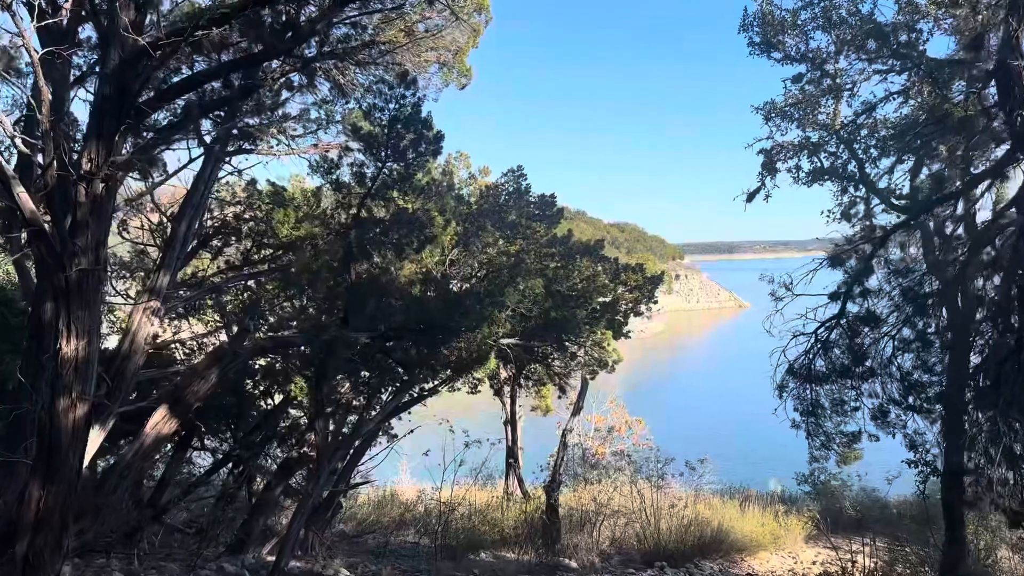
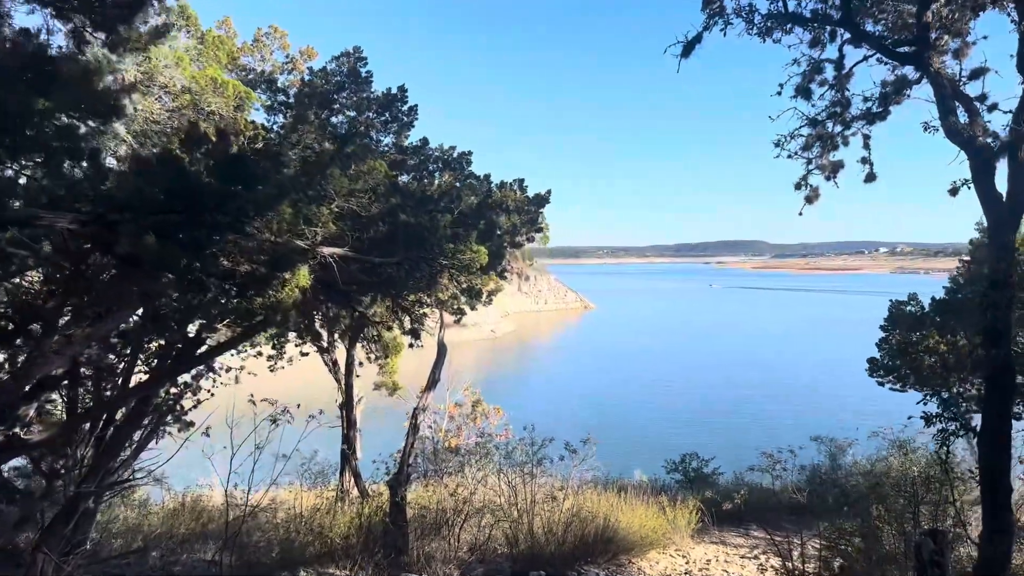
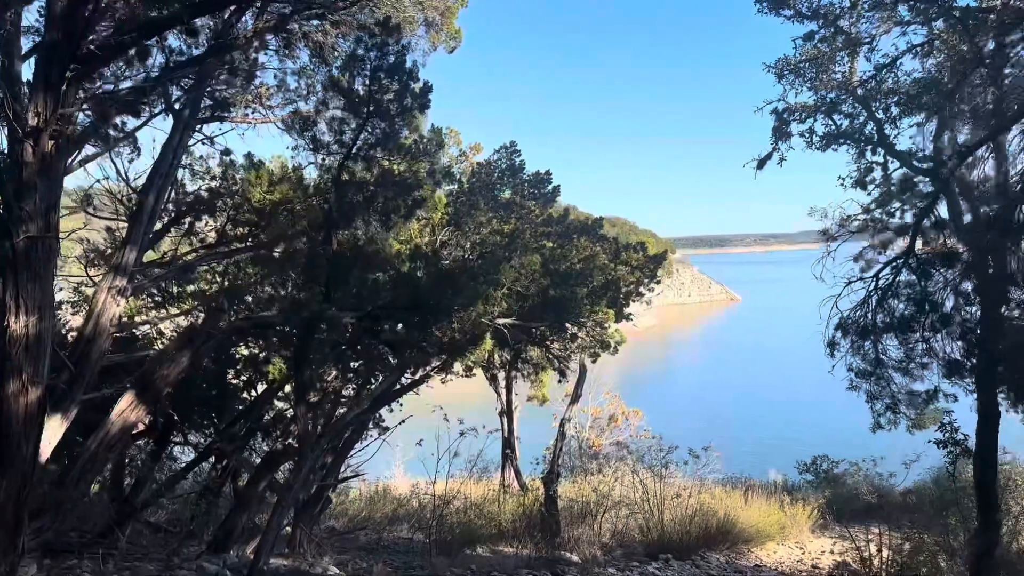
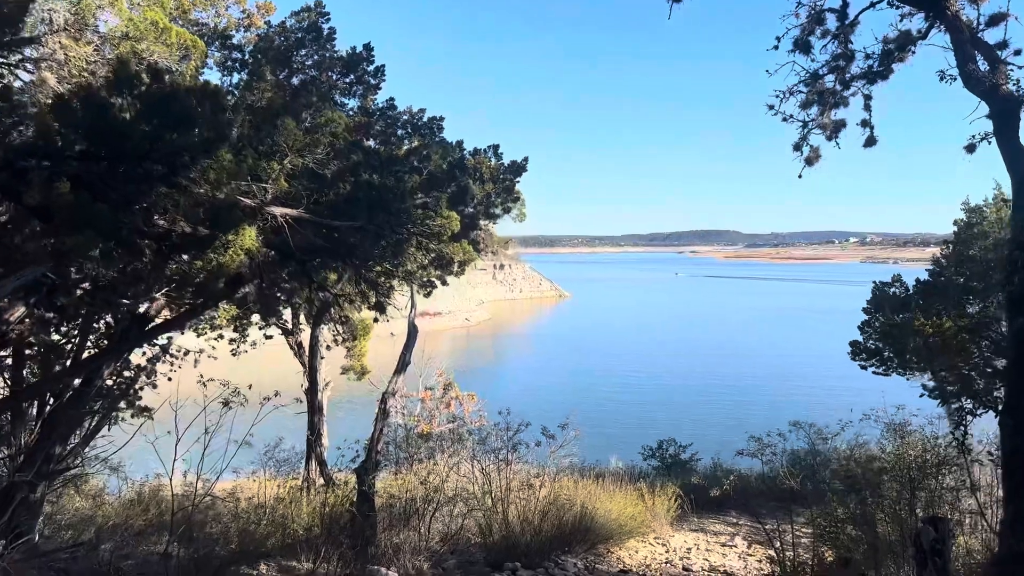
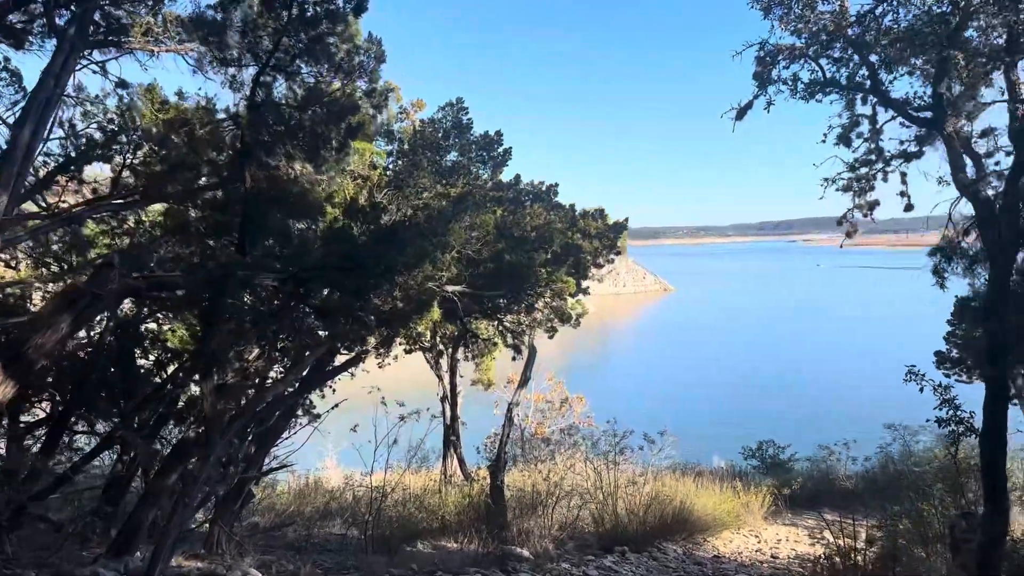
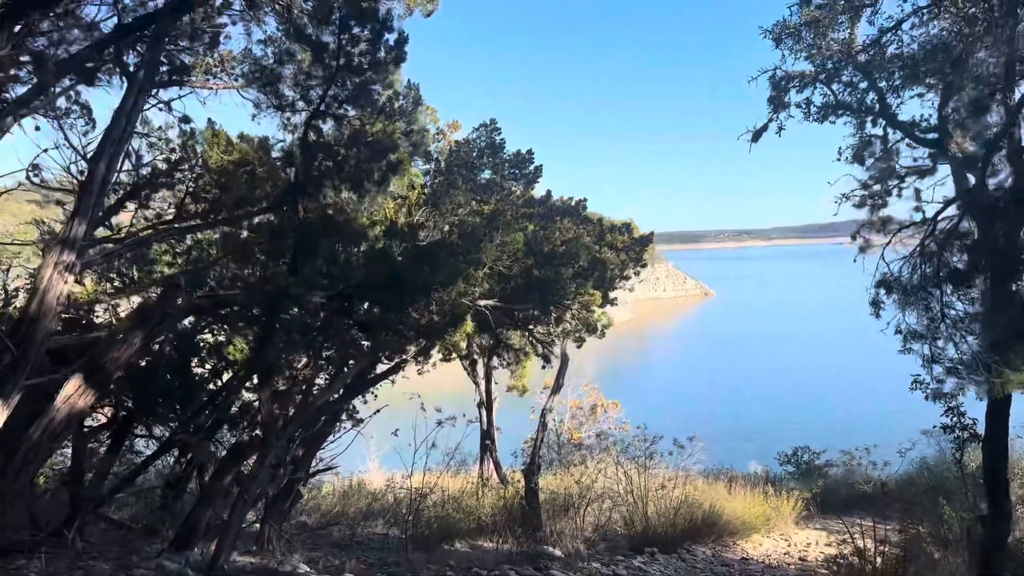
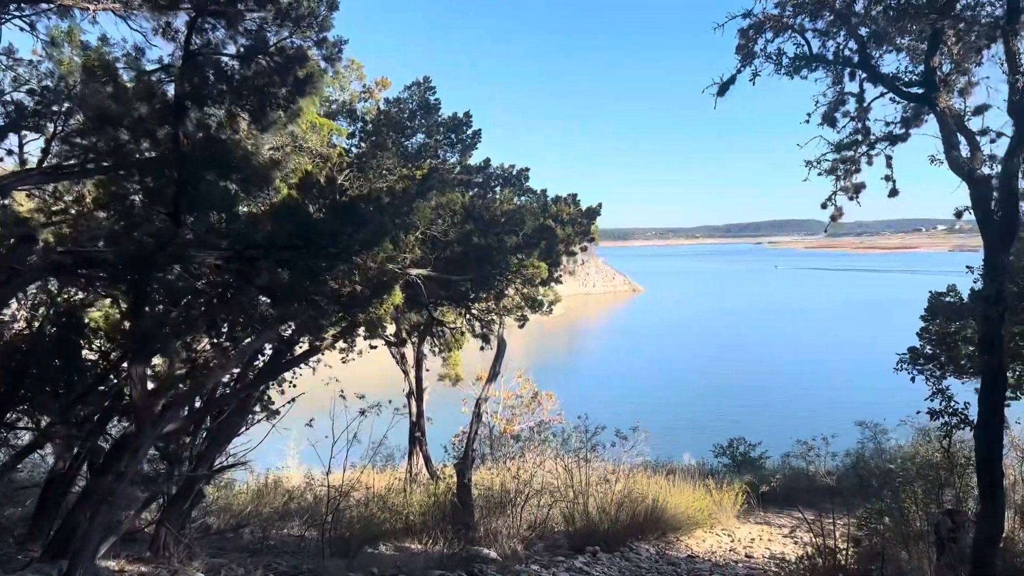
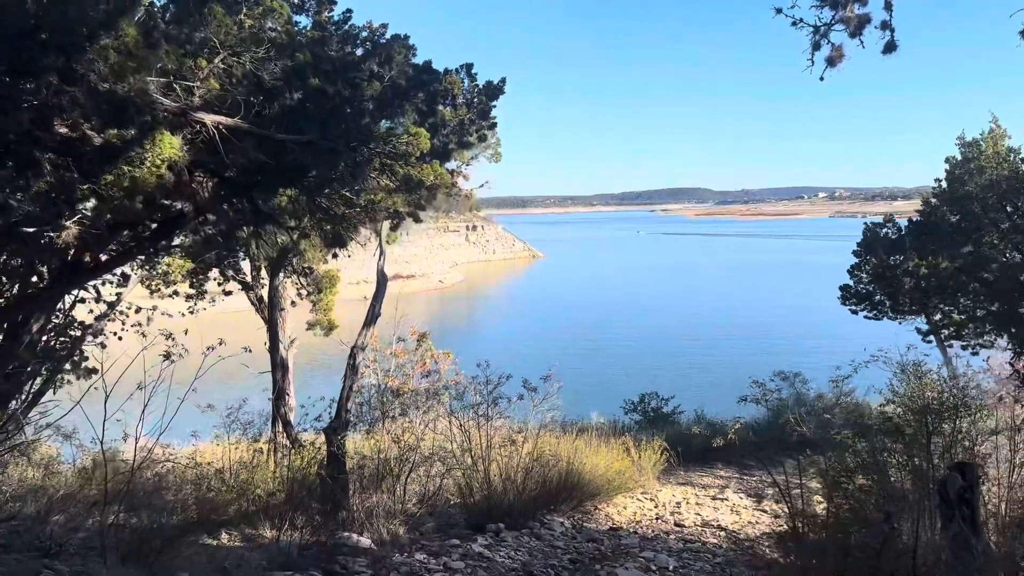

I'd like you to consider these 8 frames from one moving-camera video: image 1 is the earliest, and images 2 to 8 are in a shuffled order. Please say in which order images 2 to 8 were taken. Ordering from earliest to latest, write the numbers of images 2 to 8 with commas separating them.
3, 6, 5, 7, 2, 4, 8
